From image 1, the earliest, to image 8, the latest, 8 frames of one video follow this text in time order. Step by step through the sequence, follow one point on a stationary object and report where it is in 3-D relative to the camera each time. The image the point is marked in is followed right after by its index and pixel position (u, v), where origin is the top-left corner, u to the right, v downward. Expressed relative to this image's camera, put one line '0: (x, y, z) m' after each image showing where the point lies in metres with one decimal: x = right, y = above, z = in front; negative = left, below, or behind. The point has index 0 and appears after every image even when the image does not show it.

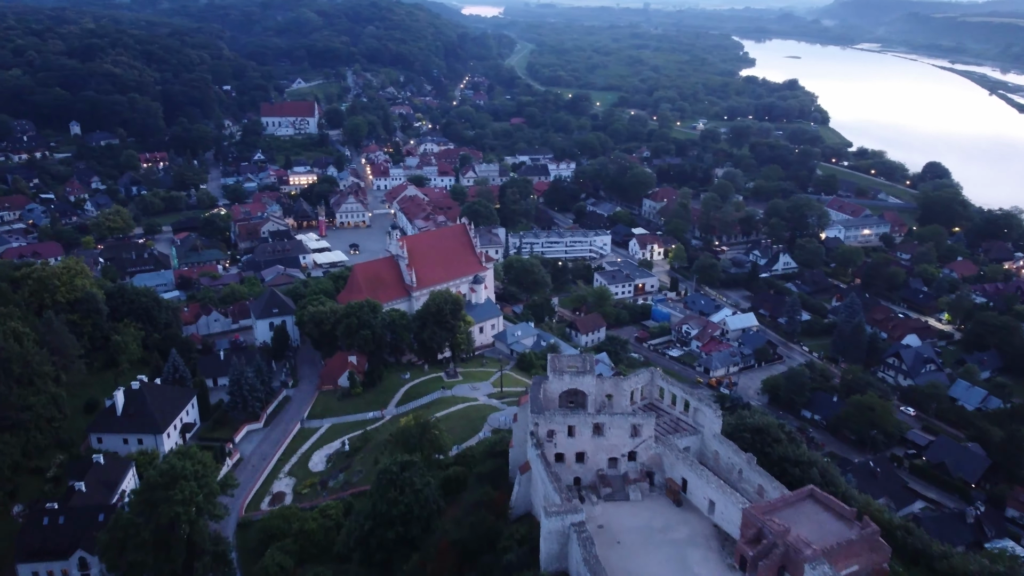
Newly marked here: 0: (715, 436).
0: (+5.6, -4.1, +18.9) m
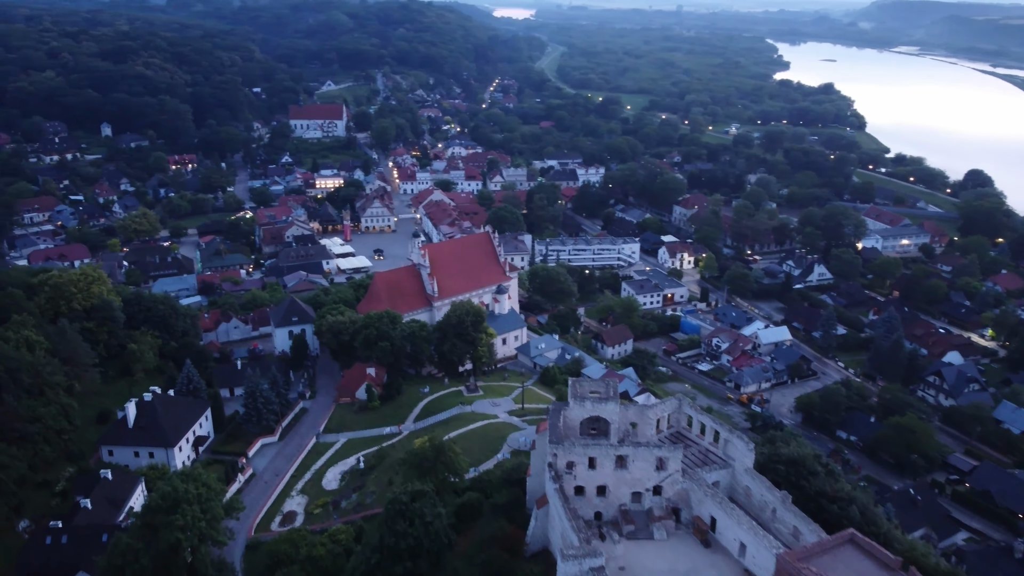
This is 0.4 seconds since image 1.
0: (+6.1, -4.8, +17.6) m
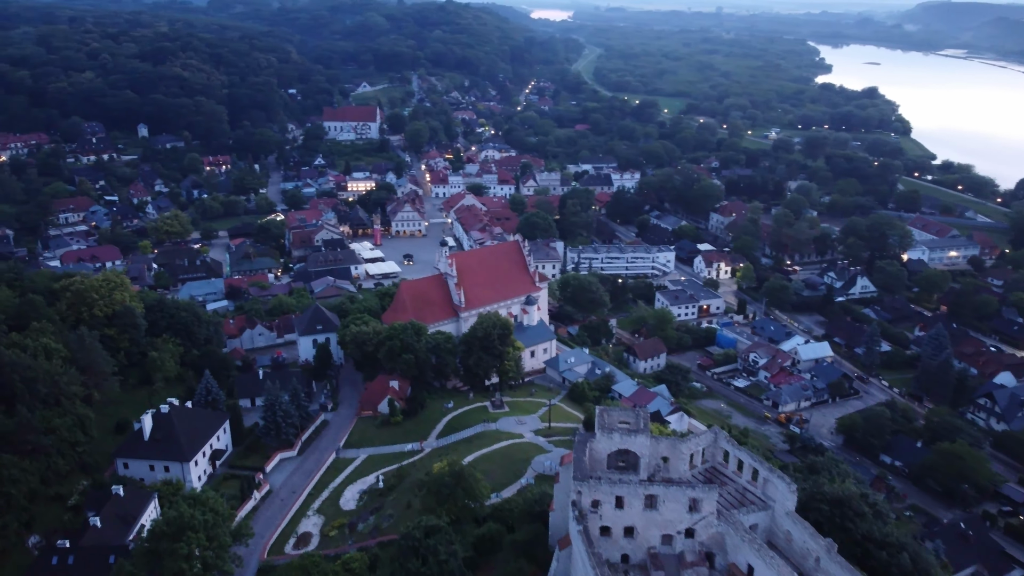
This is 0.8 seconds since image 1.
0: (+6.7, -5.4, +16.2) m
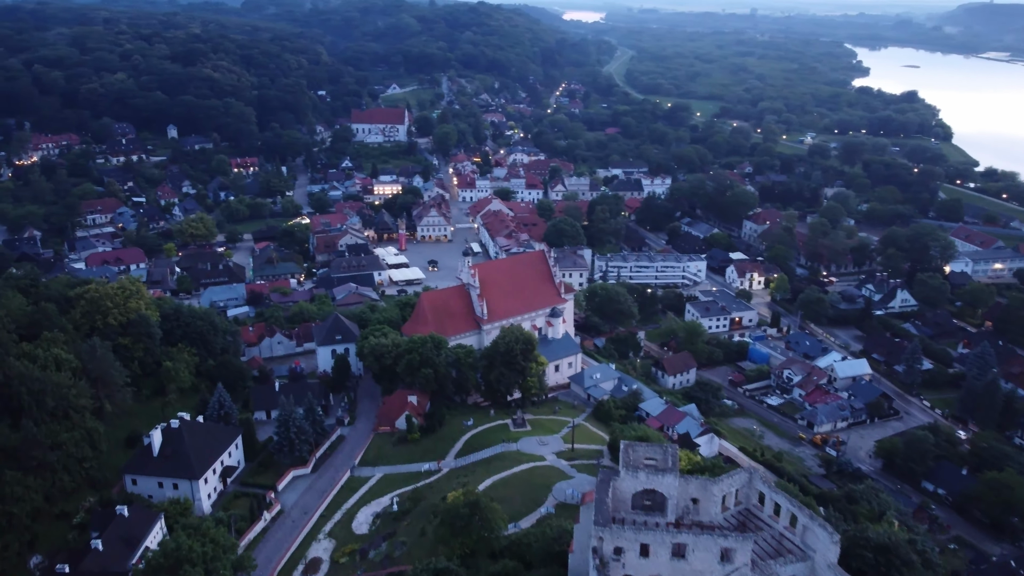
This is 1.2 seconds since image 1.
0: (+7.1, -6.1, +14.8) m
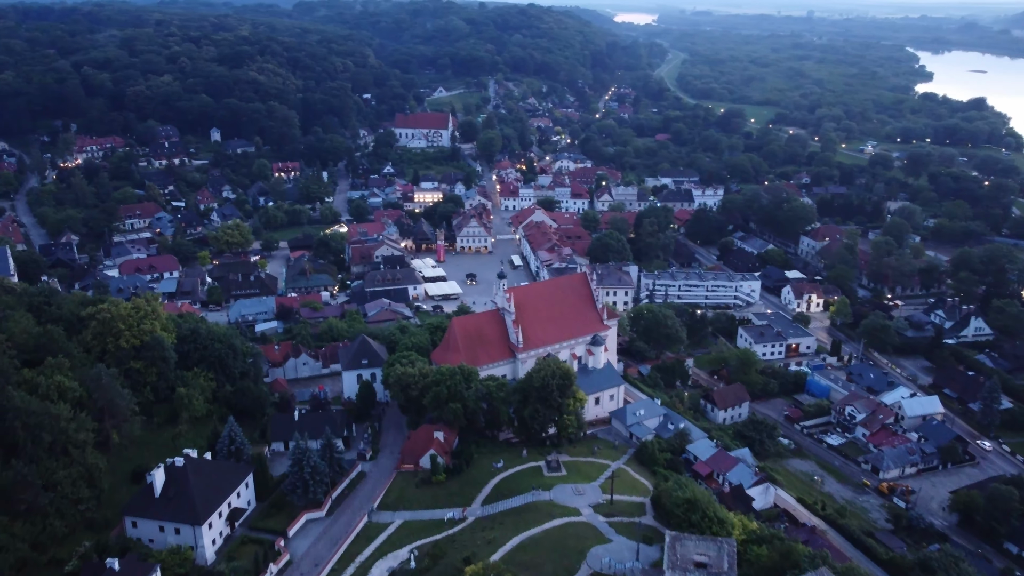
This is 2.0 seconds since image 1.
0: (+7.5, -7.4, +12.0) m
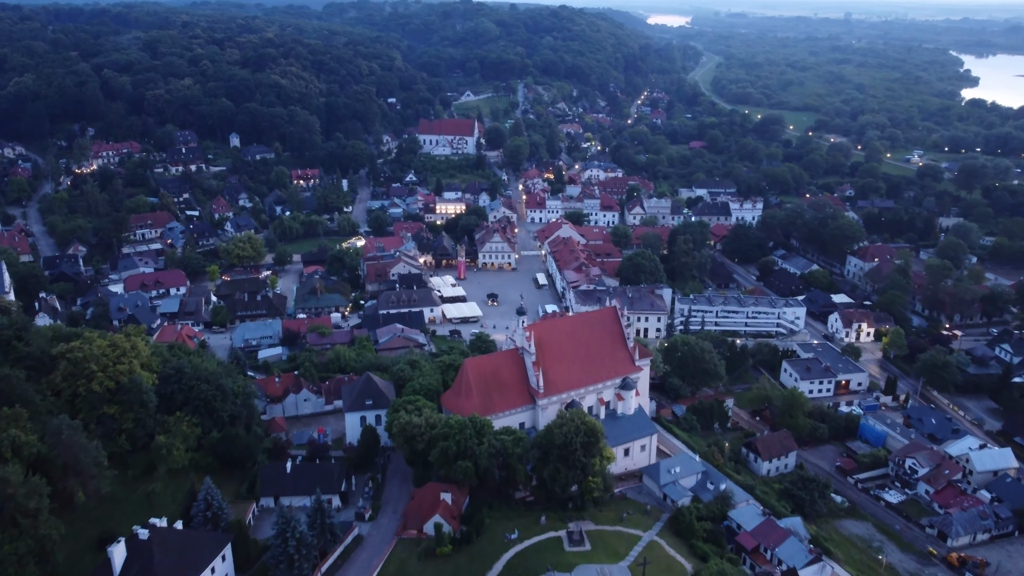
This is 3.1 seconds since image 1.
0: (+7.4, -9.0, +8.5) m
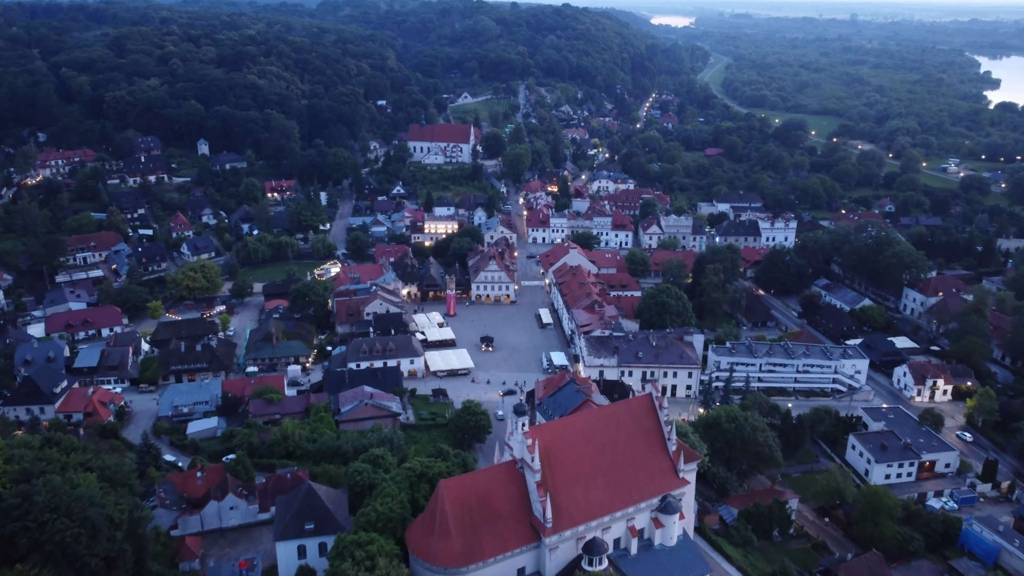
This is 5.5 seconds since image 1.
0: (+7.3, -11.4, +0.7) m
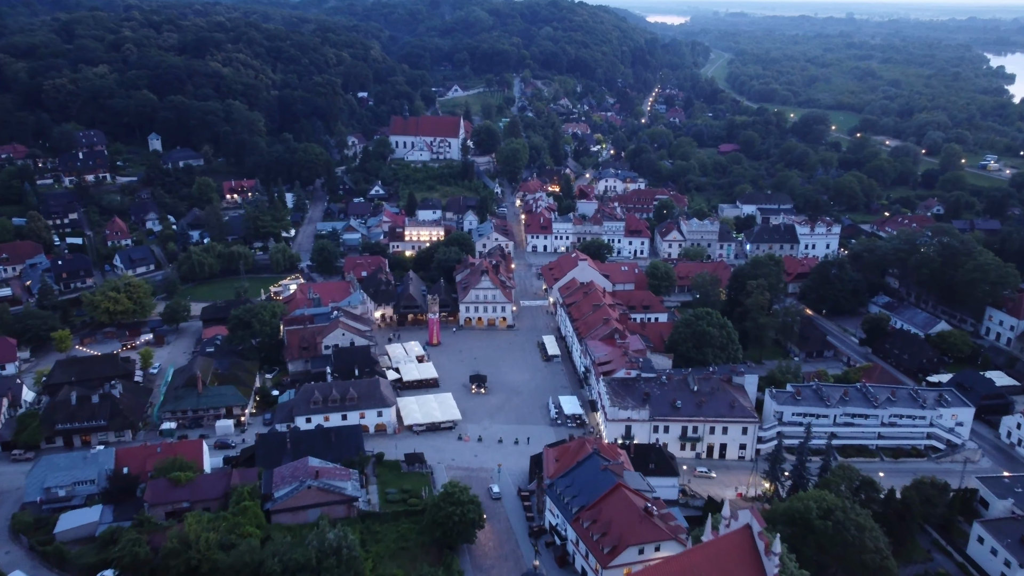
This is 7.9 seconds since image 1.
0: (+7.5, -12.5, -7.6) m
